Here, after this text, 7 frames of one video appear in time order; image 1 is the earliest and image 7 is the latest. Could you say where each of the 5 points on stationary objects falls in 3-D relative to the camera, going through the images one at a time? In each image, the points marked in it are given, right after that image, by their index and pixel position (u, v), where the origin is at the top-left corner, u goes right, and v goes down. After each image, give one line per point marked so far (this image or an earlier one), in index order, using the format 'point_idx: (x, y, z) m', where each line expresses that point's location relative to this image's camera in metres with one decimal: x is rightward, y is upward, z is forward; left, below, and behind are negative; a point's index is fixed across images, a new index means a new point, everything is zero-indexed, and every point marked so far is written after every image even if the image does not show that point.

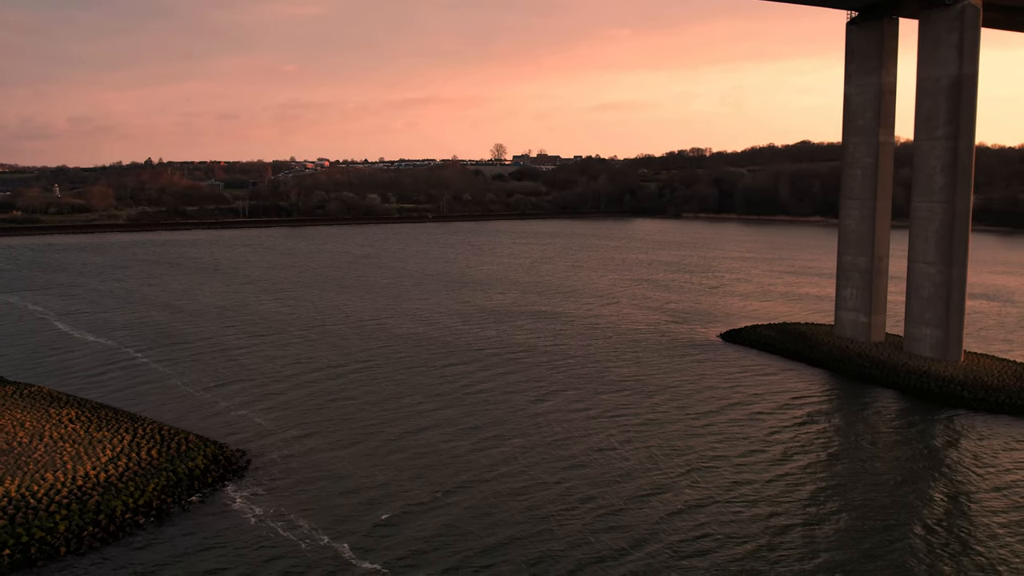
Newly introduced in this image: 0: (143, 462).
0: (-6.9, -3.3, +15.0) m
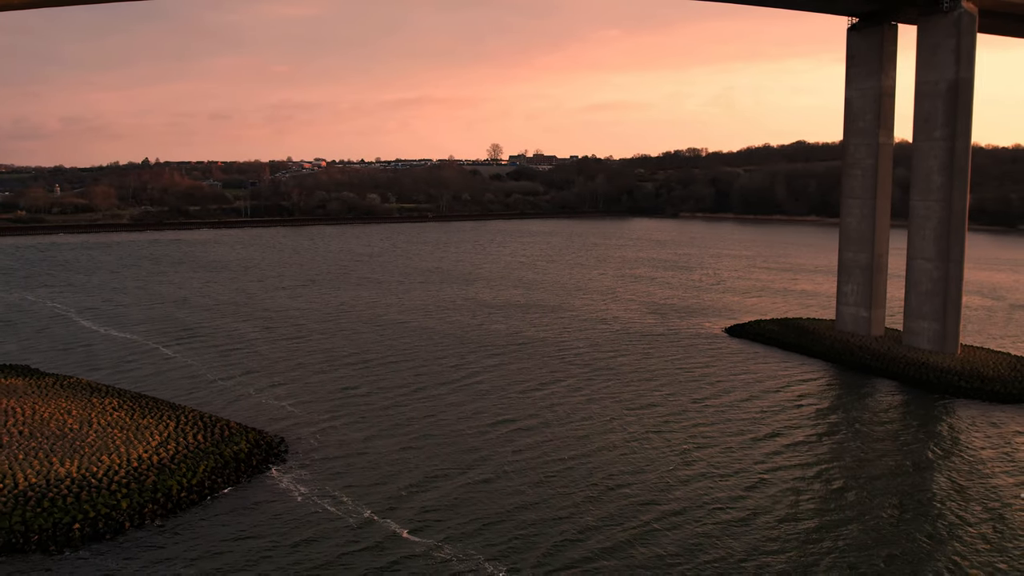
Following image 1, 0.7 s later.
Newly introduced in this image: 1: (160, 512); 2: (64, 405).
0: (-6.4, -3.2, +15.8) m
1: (-6.0, -3.8, +13.4) m
2: (-10.4, -2.7, +18.1) m
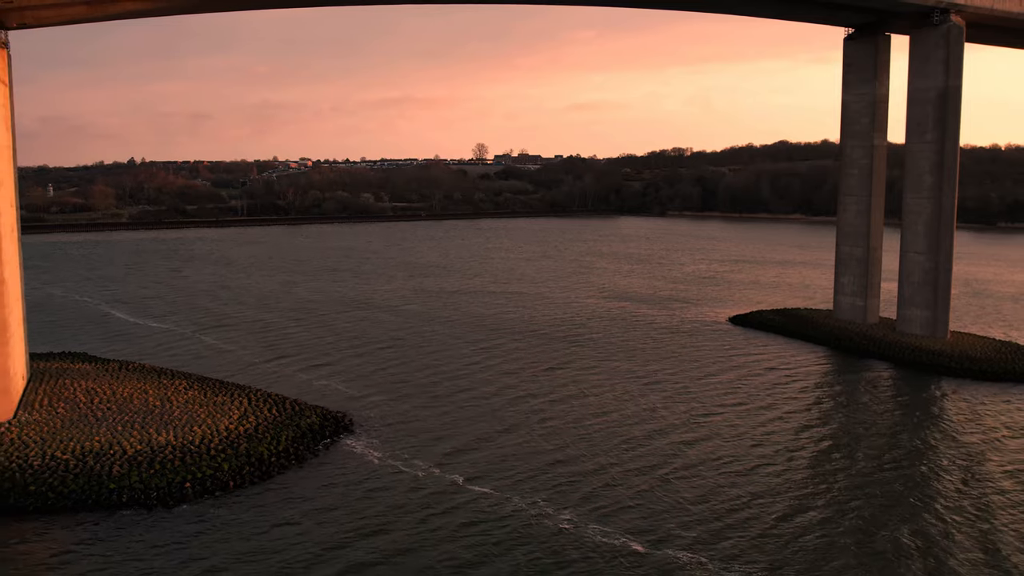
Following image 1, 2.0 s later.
0: (-5.4, -2.9, +17.5) m
1: (-4.9, -3.6, +15.0) m
2: (-9.4, -2.4, +19.8) m
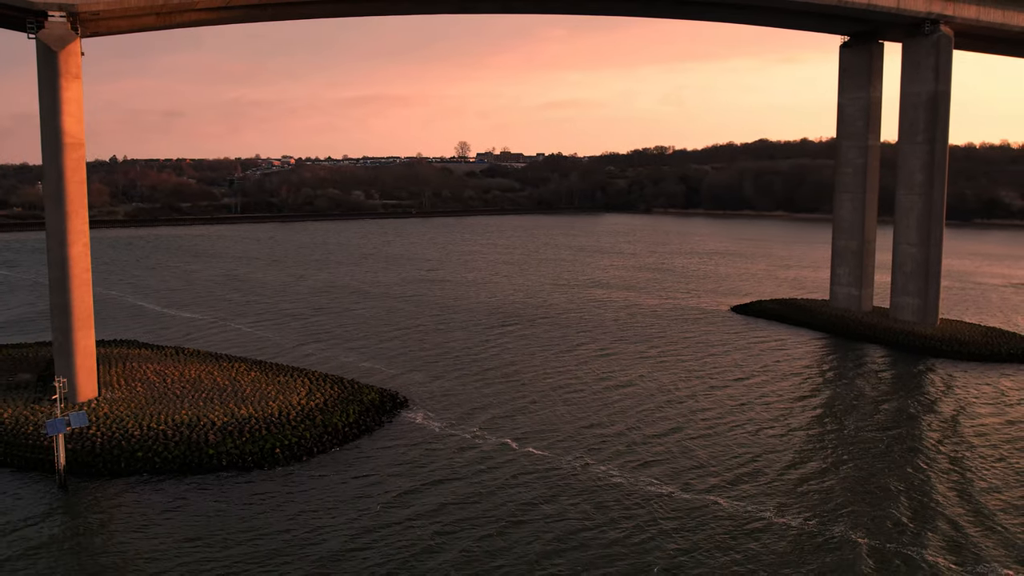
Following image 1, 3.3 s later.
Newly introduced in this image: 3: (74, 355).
0: (-4.4, -2.6, +19.2) m
1: (-3.8, -3.3, +16.7) m
2: (-8.4, -2.1, +21.3) m
3: (-10.1, -1.5, +17.9) m
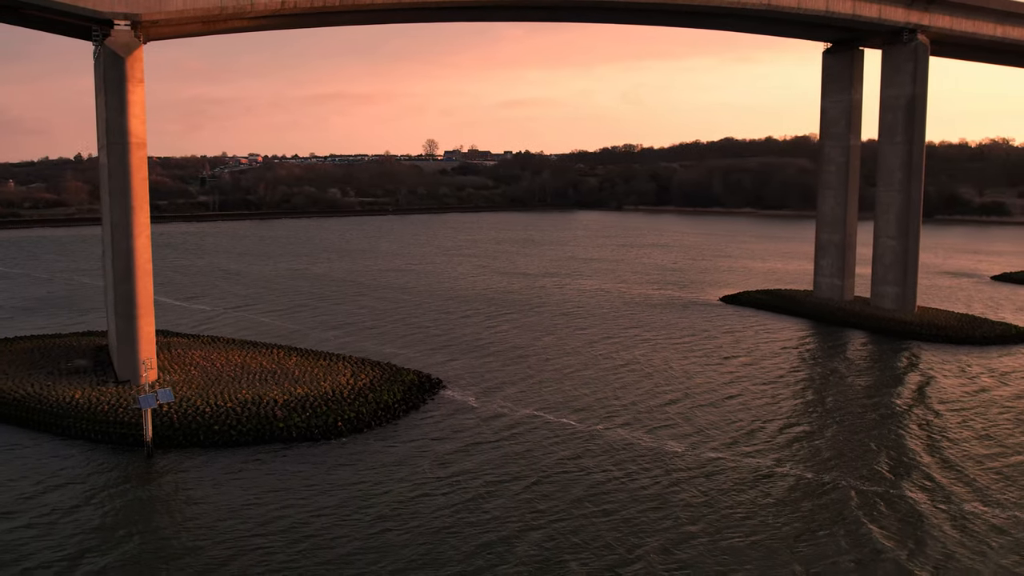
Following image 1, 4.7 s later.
0: (-3.6, -2.3, +20.7) m
1: (-2.9, -3.0, +18.2) m
2: (-7.7, -1.9, +22.6) m
3: (-9.2, -1.3, +19.1) m
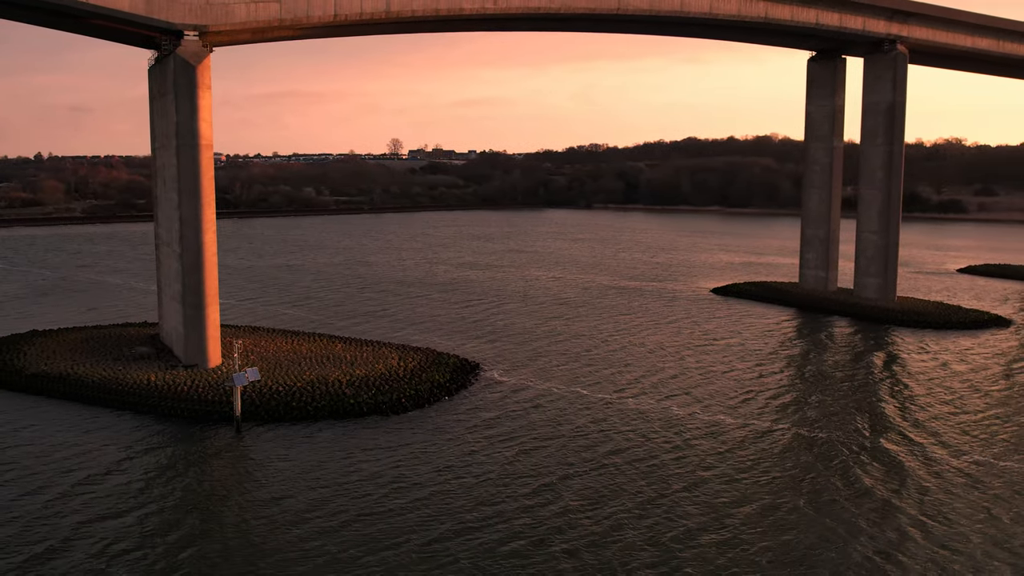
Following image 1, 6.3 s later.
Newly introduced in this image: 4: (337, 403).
0: (-2.6, -2.1, +22.4) m
1: (-1.8, -2.7, +20.0) m
2: (-6.8, -1.6, +24.2) m
3: (-8.2, -1.0, +20.6) m
4: (-4.2, -2.7, +18.5) m
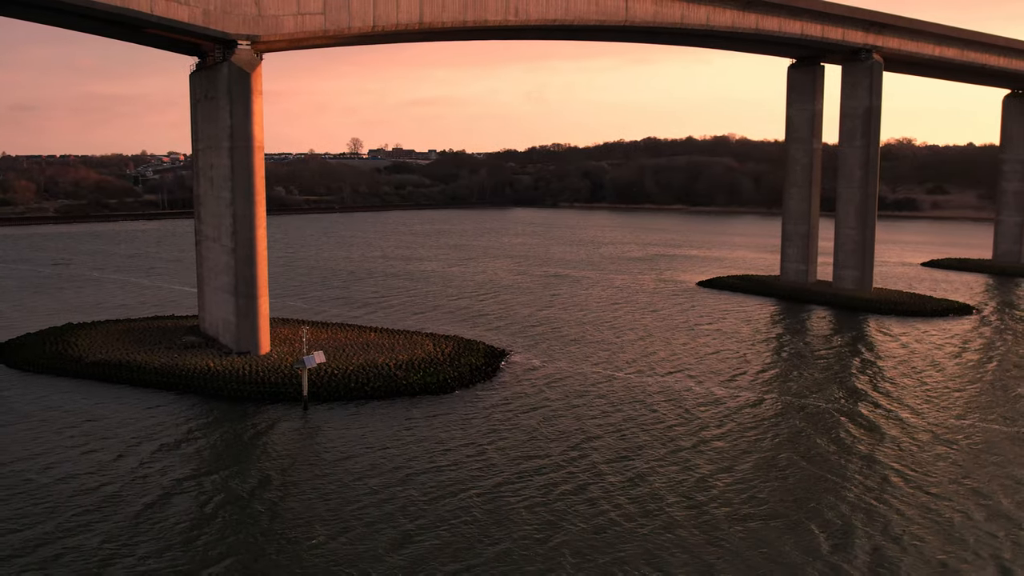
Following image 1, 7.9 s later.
0: (-1.8, -1.8, +24.1) m
1: (-0.9, -2.4, +21.8) m
2: (-6.1, -1.4, +25.7) m
3: (-7.3, -0.8, +22.0) m
4: (-3.2, -2.5, +20.2) m
